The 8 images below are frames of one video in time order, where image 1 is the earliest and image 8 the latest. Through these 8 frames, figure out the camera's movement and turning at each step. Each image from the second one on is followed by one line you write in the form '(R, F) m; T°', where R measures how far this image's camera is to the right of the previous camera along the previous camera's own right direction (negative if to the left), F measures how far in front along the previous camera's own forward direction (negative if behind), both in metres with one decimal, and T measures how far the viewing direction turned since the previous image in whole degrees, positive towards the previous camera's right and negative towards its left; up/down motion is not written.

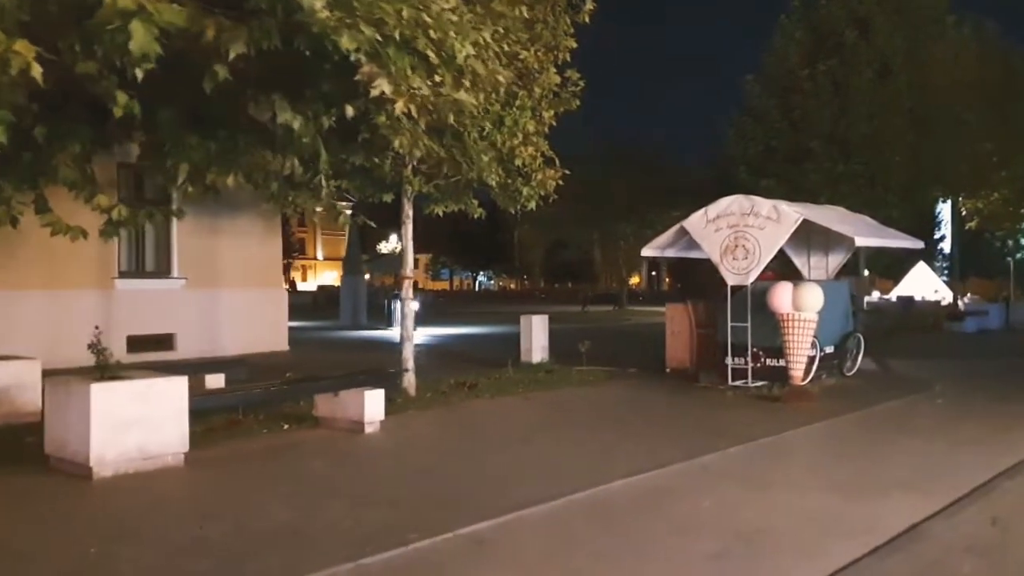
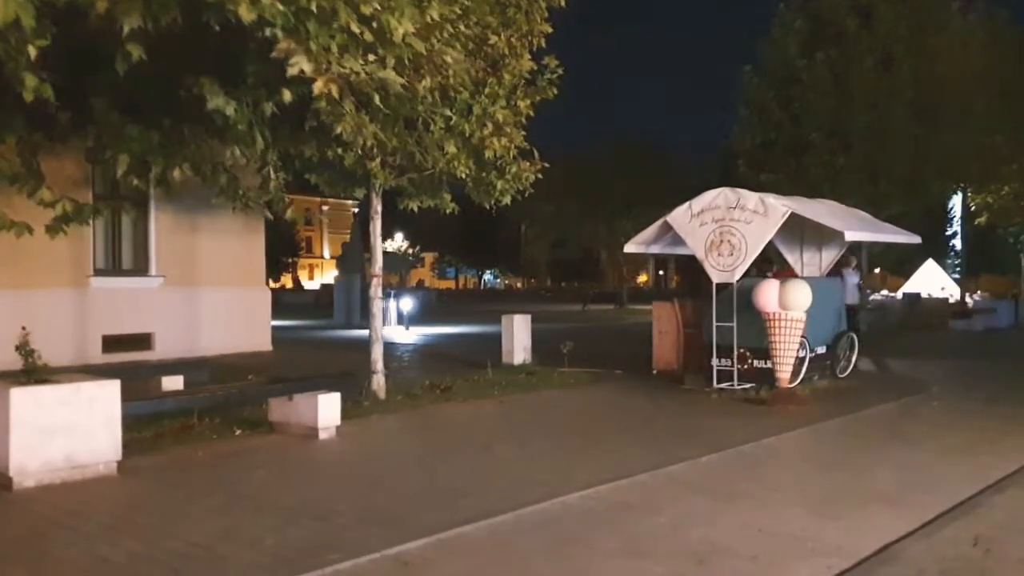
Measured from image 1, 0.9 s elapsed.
(+0.5, +0.7) m; -1°
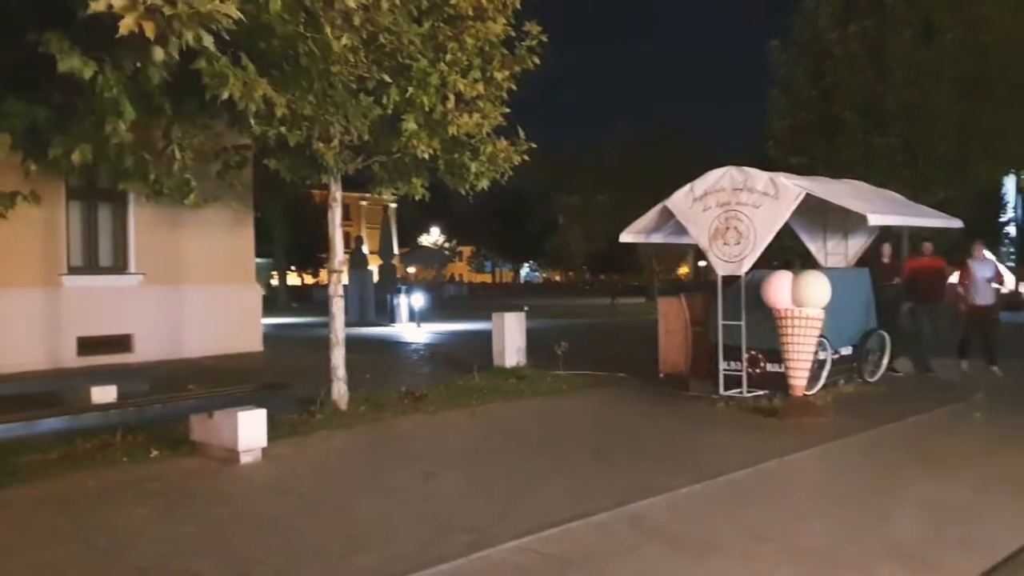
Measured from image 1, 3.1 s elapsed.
(+0.8, +1.7) m; -2°
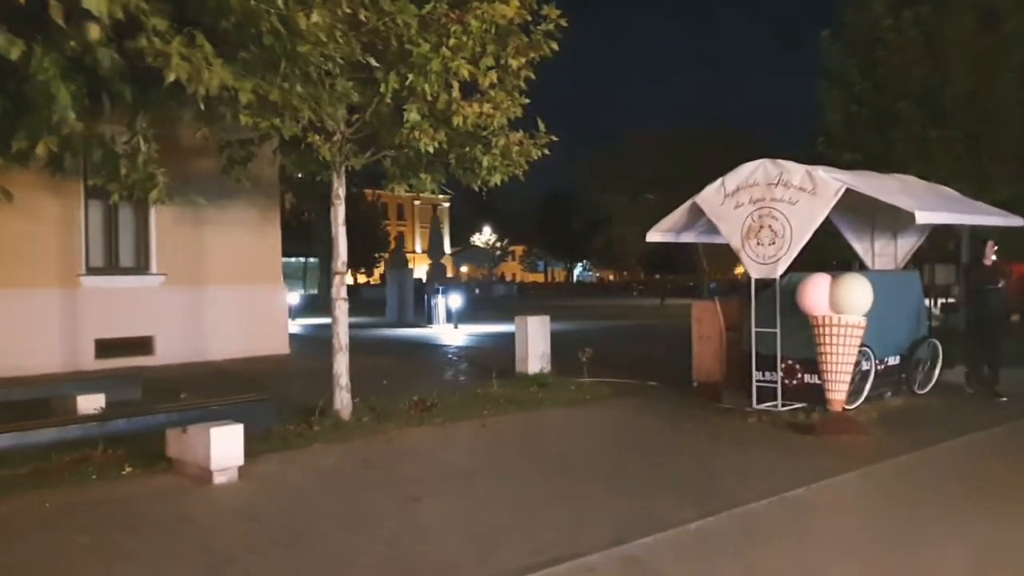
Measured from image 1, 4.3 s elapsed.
(+0.5, +0.9) m; -3°
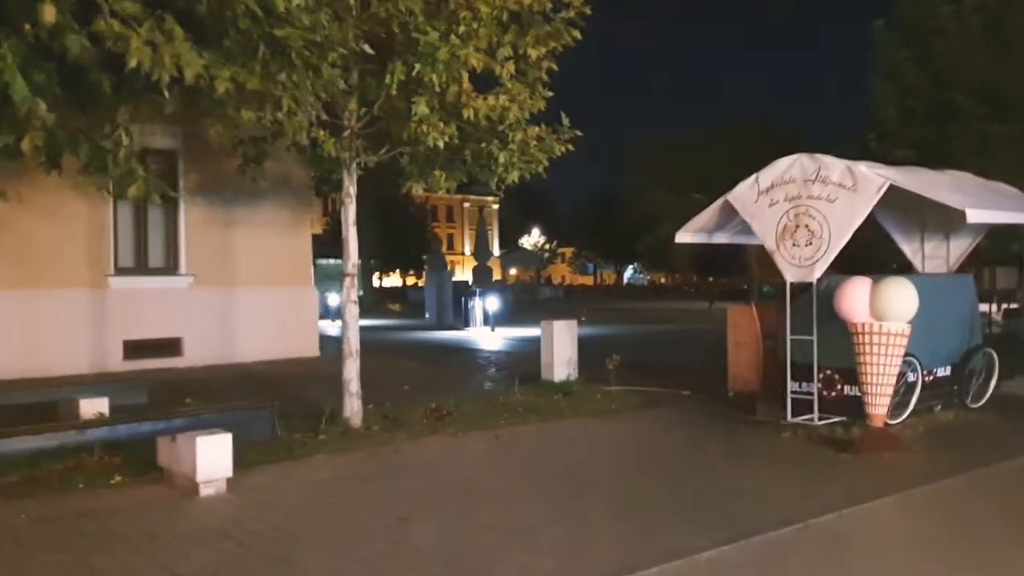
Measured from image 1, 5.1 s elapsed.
(+0.3, +0.6) m; -3°
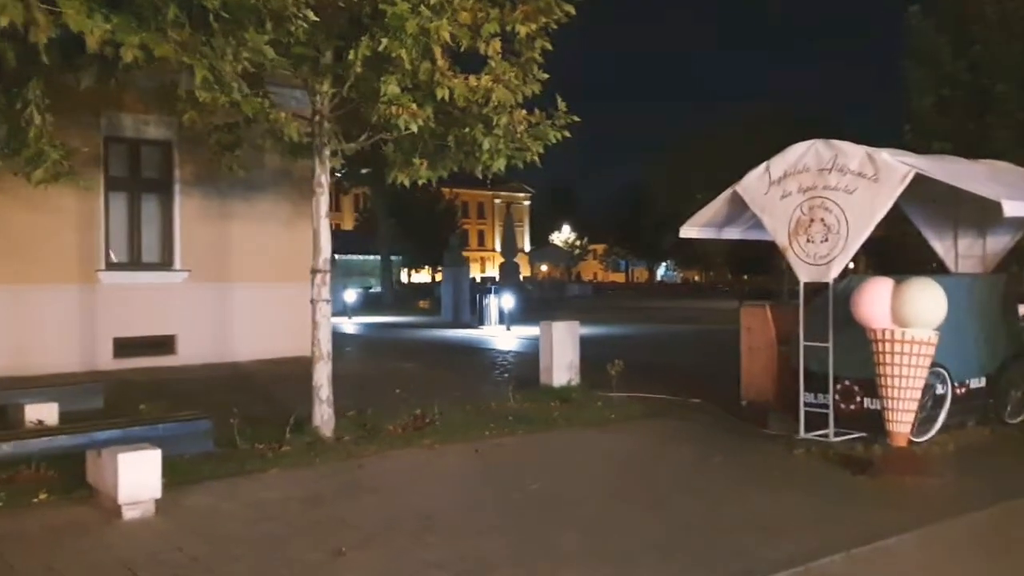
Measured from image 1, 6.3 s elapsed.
(+0.5, +1.0) m; -2°
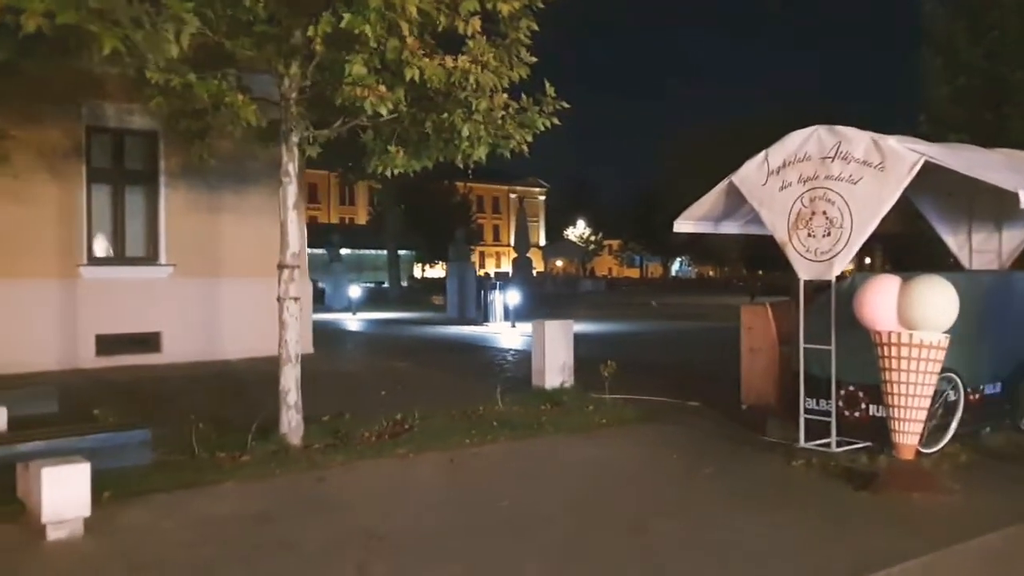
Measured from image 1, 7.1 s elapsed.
(+0.3, +0.7) m; -1°
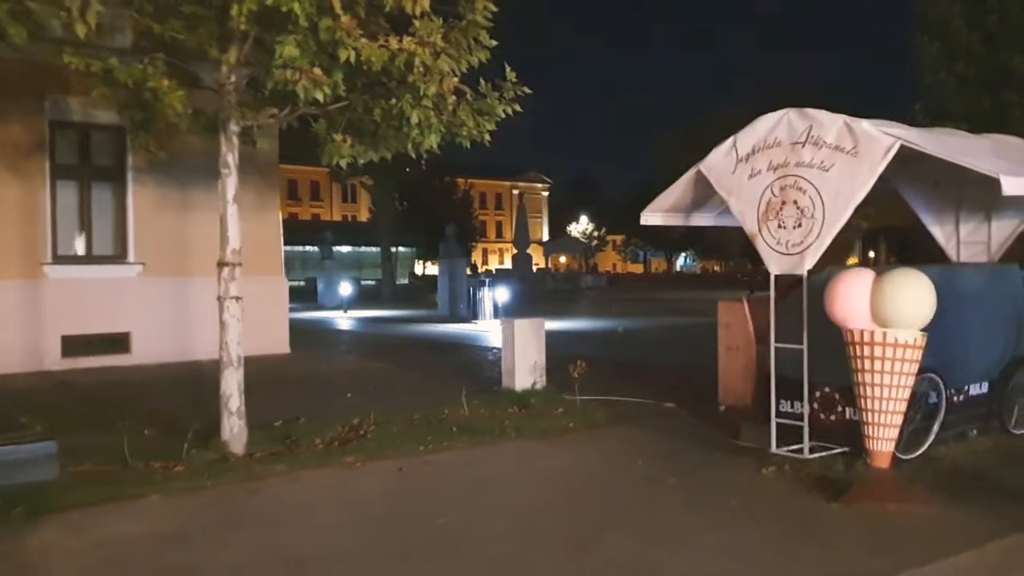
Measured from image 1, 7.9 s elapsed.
(+0.4, +0.6) m; 0°
